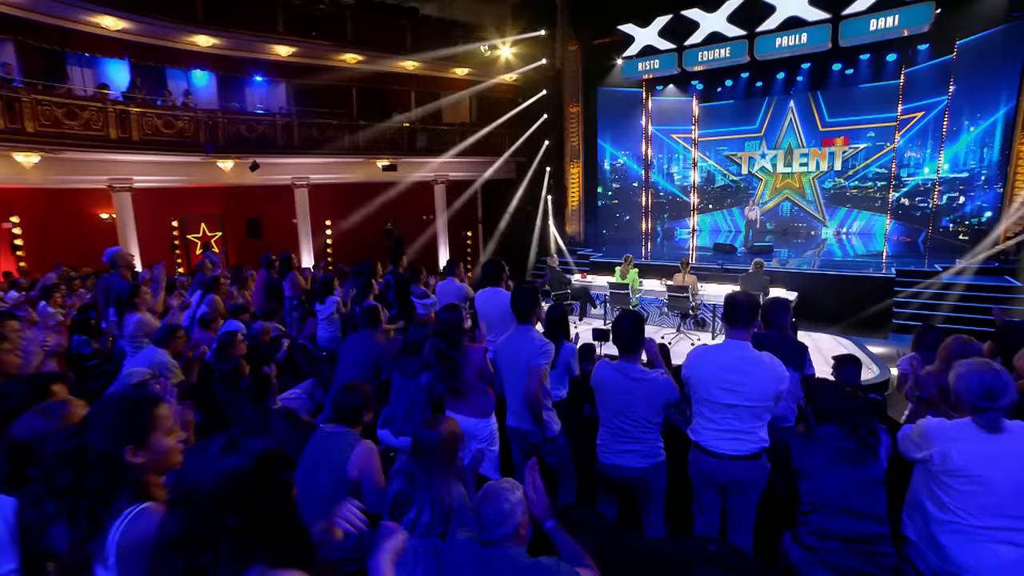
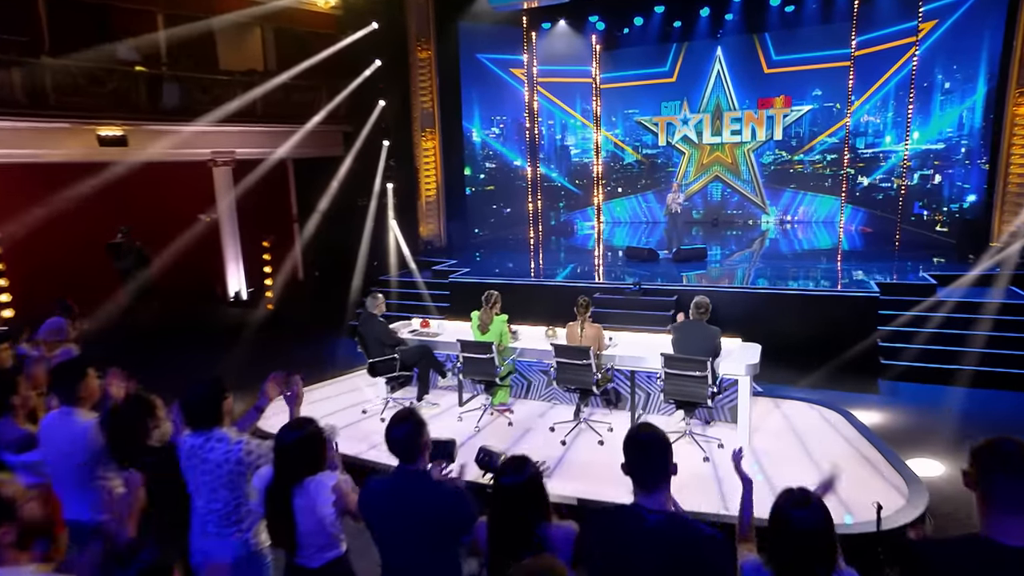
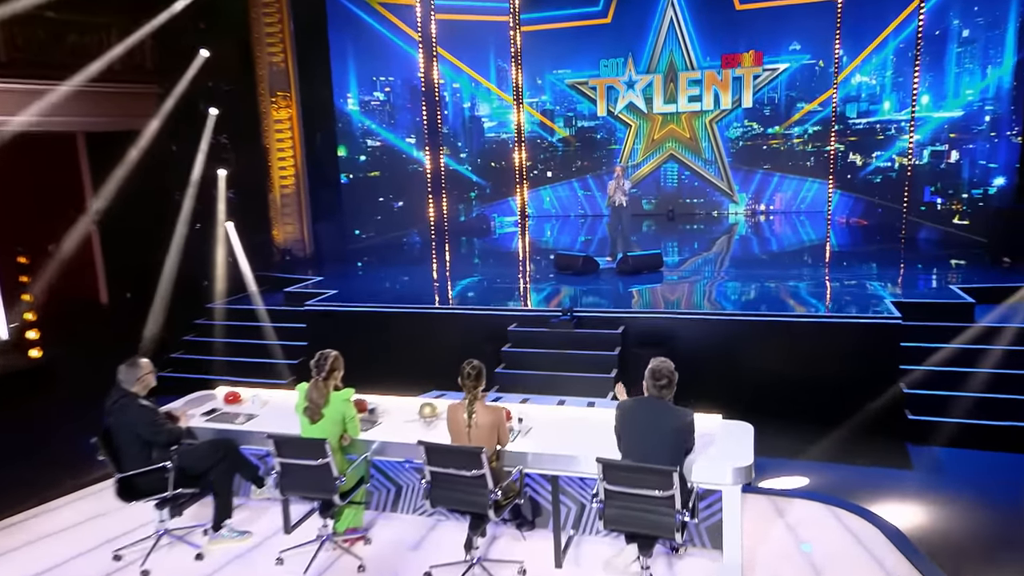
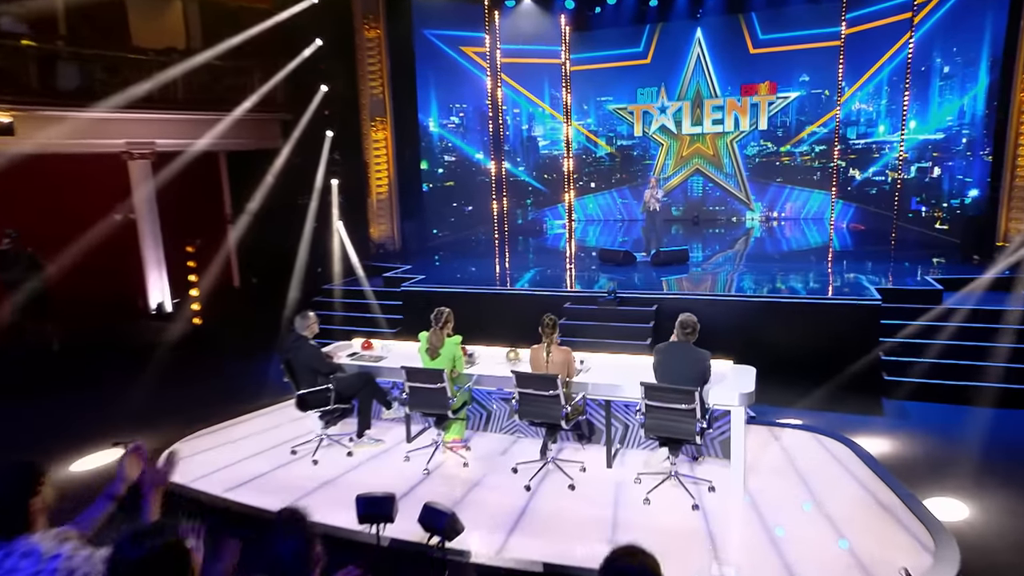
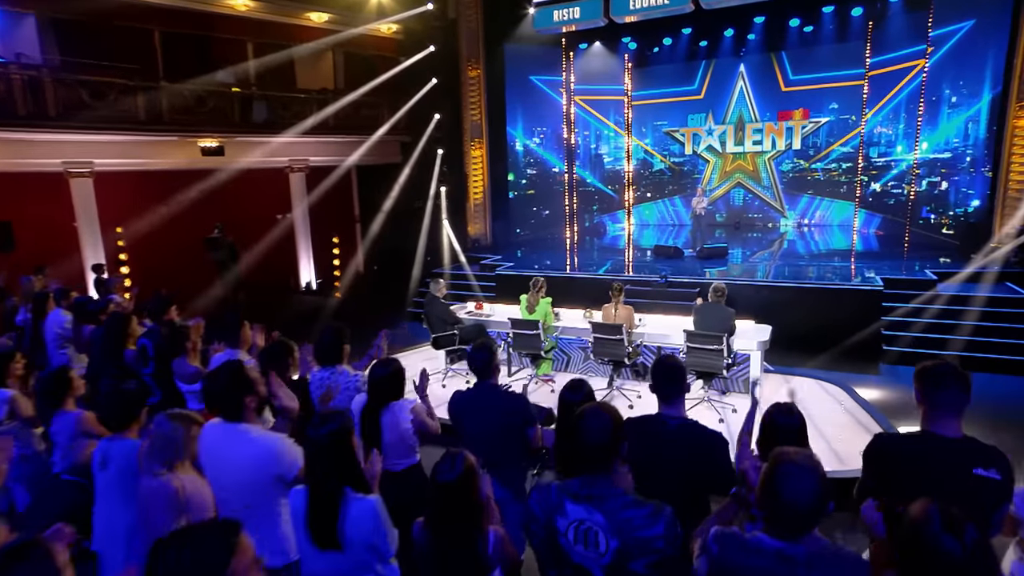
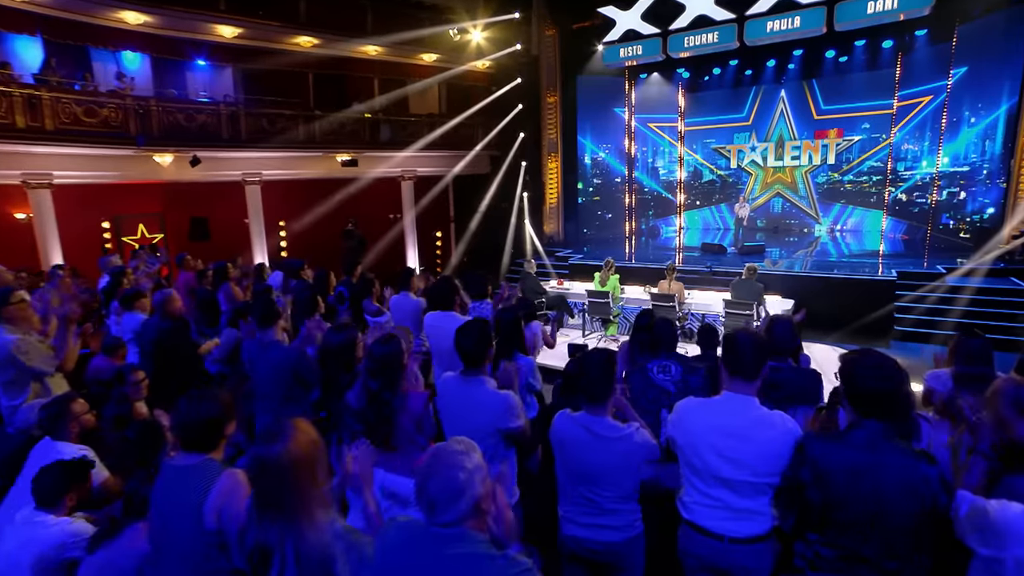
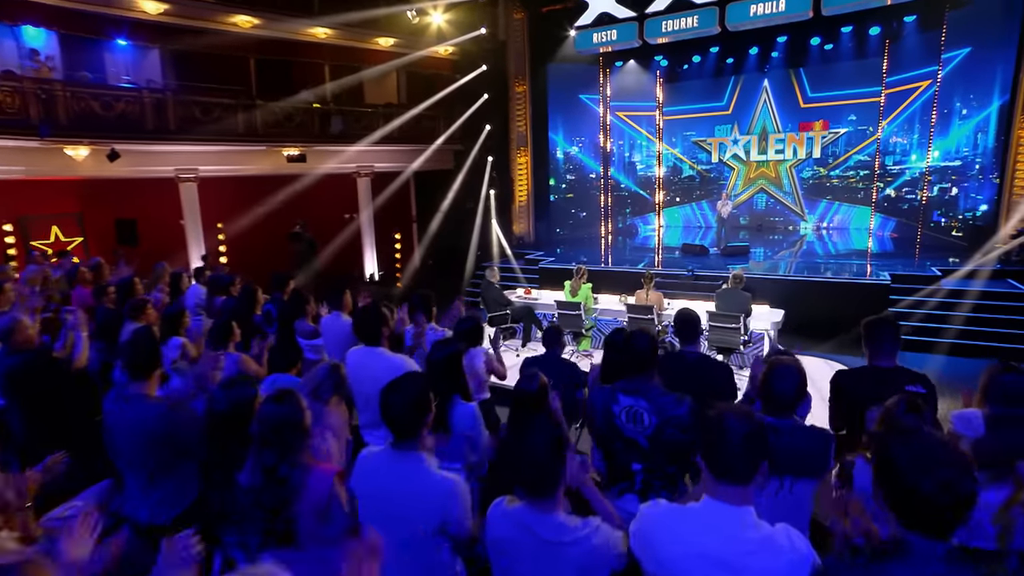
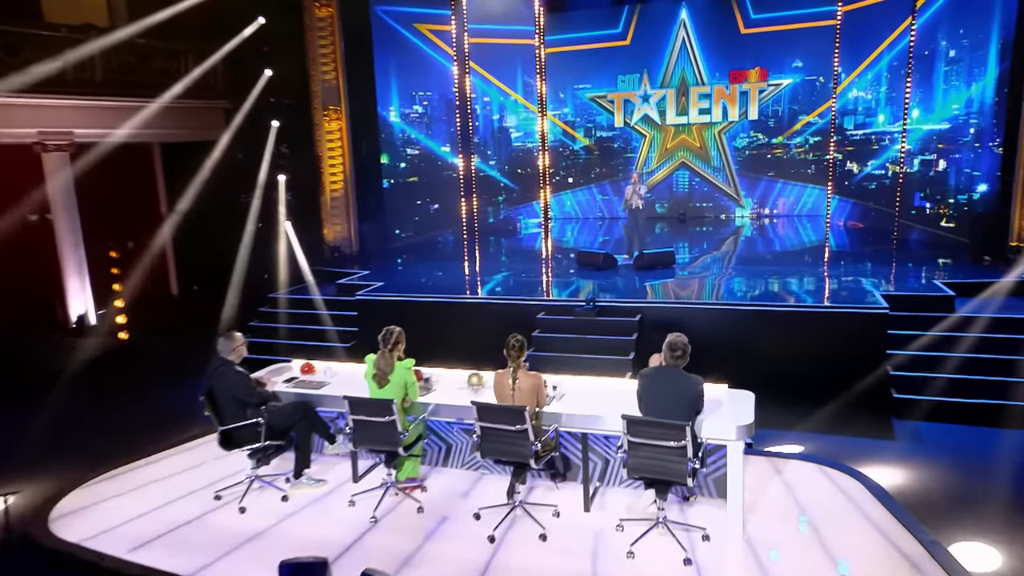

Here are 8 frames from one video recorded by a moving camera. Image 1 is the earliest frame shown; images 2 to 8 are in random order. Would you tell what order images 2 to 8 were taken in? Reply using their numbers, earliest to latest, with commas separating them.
6, 7, 5, 2, 4, 8, 3
